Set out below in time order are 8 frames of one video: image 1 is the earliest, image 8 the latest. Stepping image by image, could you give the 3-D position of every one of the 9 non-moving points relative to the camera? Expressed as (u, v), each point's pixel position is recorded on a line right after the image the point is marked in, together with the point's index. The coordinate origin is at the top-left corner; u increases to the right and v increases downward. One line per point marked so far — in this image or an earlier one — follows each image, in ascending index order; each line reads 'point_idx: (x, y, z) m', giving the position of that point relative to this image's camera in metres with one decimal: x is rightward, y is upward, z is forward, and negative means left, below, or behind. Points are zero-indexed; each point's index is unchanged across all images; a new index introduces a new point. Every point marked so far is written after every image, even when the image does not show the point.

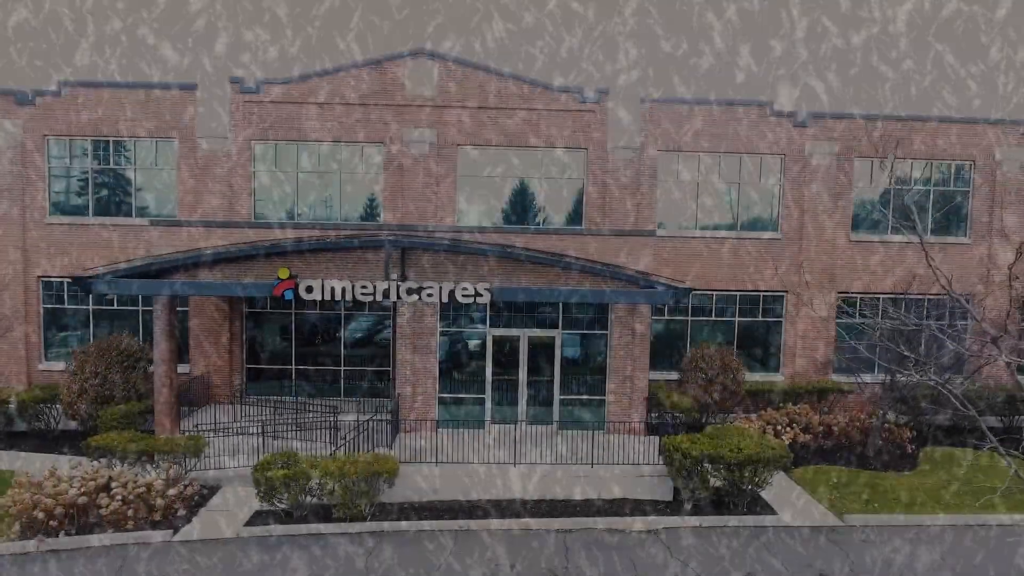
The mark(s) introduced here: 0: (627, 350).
0: (+2.3, -1.3, +15.5) m
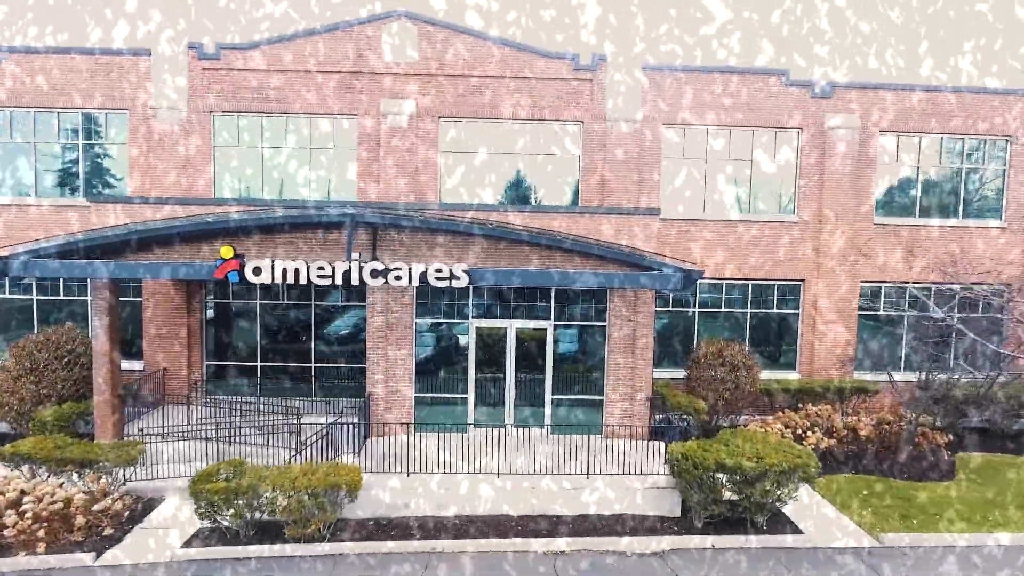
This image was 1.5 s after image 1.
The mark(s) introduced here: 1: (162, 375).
0: (+2.1, -1.0, +13.7) m
1: (-7.3, -1.8, +15.8) m
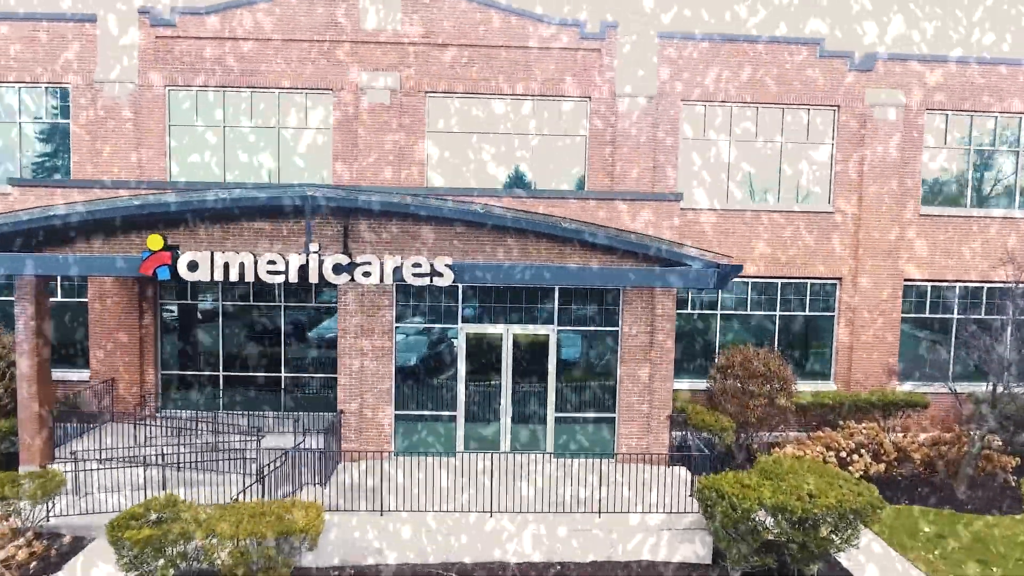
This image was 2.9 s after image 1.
0: (+2.0, -1.0, +11.7) m
1: (-7.4, -1.8, +13.9) m
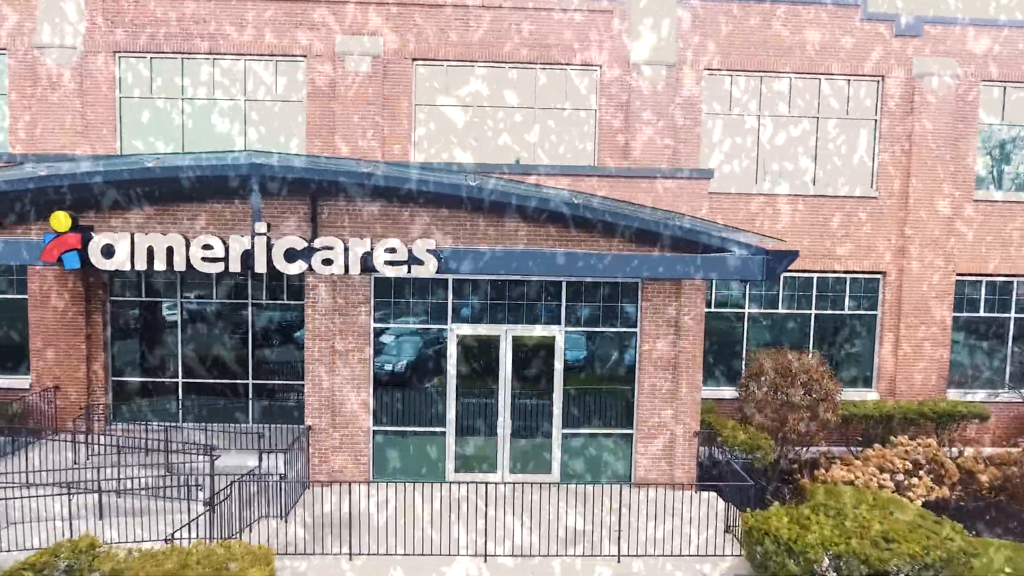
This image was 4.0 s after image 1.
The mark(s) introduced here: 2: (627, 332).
0: (+2.0, -0.9, +10.0) m
1: (-7.4, -1.7, +12.1) m
2: (+1.6, -0.6, +10.2) m
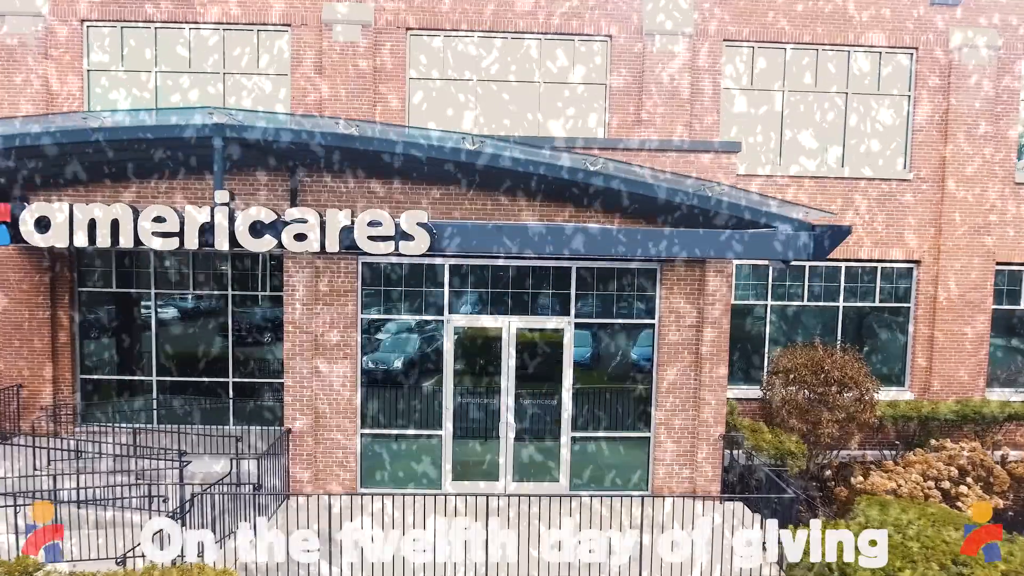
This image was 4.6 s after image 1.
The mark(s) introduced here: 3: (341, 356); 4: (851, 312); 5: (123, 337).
0: (+2.0, -0.8, +9.0) m
1: (-7.4, -1.6, +11.1) m
2: (+1.6, -0.4, +9.2) m
3: (-2.0, -0.8, +8.8) m
4: (+5.3, -0.4, +11.9) m
5: (-5.9, -0.8, +11.5) m
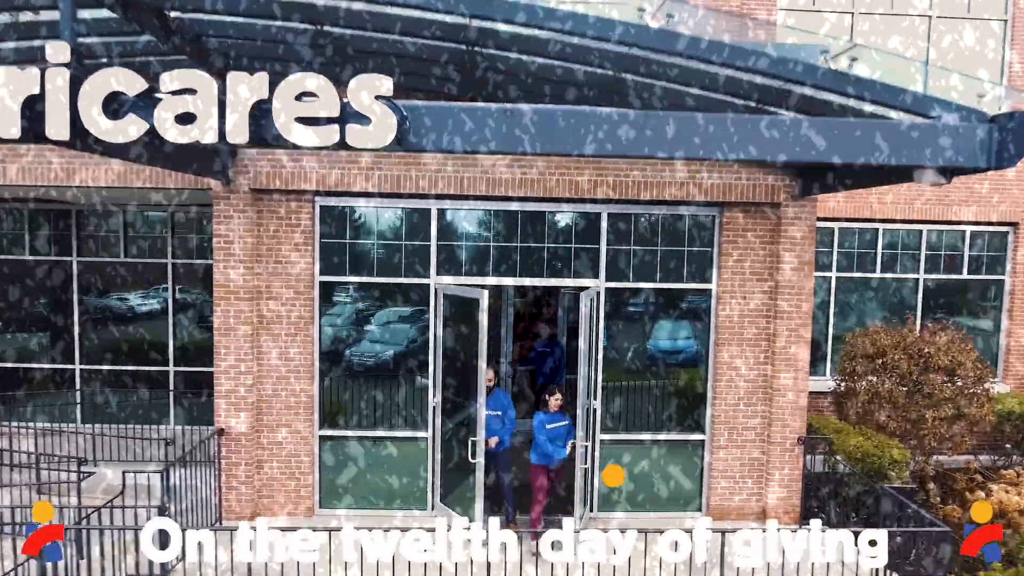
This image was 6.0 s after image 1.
0: (+2.1, -0.3, +6.8) m
1: (-7.3, -1.2, +8.9) m
2: (+1.7, 0.0, +7.0) m
3: (-1.9, -0.4, +6.6) m
4: (+5.4, 0.0, +9.7) m
5: (-5.8, -0.4, +9.3) m
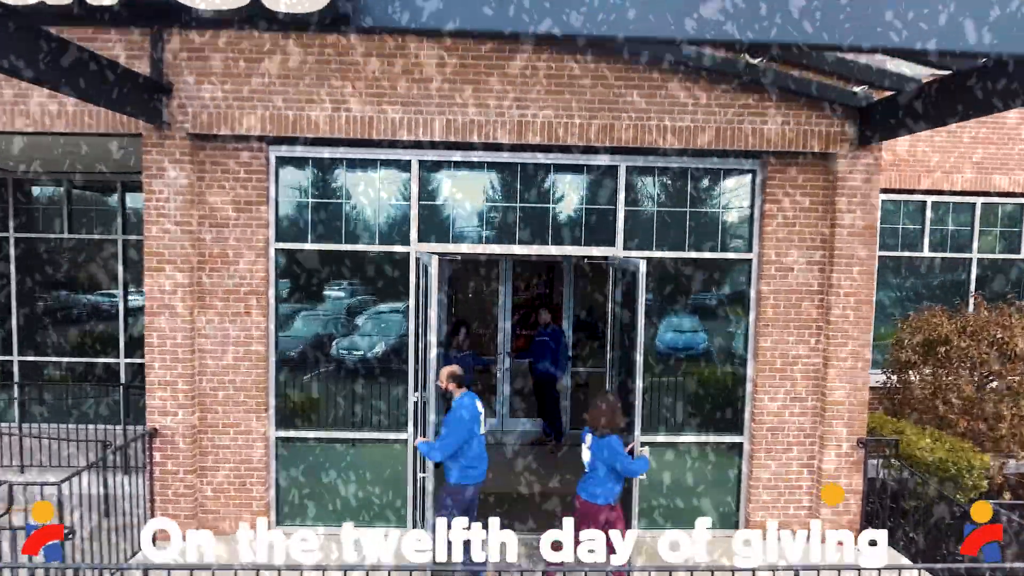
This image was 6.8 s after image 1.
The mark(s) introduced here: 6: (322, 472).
0: (+2.1, -0.1, +5.7) m
1: (-7.3, -1.0, +7.8) m
2: (+1.7, +0.2, +5.8) m
3: (-1.9, -0.2, +5.5) m
4: (+5.4, +0.2, +8.6) m
5: (-5.8, -0.1, +8.1) m
6: (-1.4, -1.4, +5.8) m
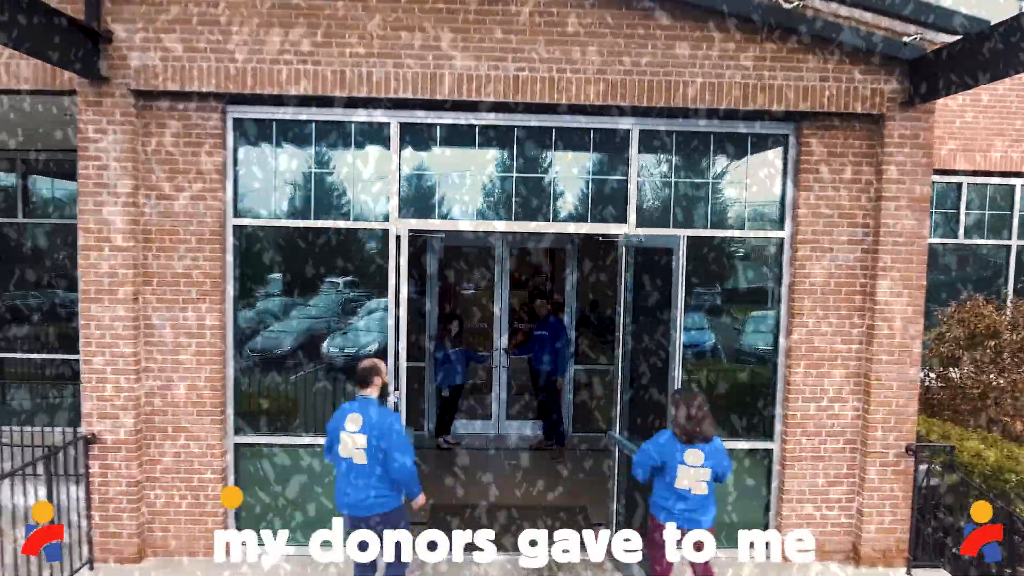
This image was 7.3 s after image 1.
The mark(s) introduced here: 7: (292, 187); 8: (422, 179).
0: (+2.1, 0.0, +5.0) m
1: (-7.3, -0.9, +7.1) m
2: (+1.6, +0.3, +5.1) m
3: (-1.9, -0.1, +4.8) m
4: (+5.4, +0.4, +7.8) m
5: (-5.8, 0.0, +7.4) m
6: (-1.4, -1.3, +5.1) m
7: (-1.4, +0.6, +4.9) m
8: (-0.6, +0.7, +5.0) m
